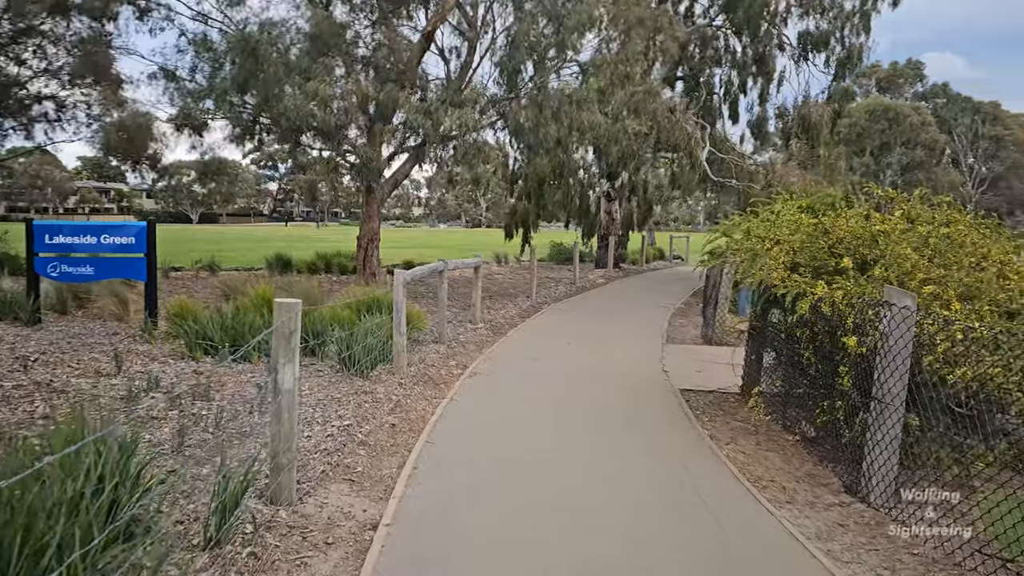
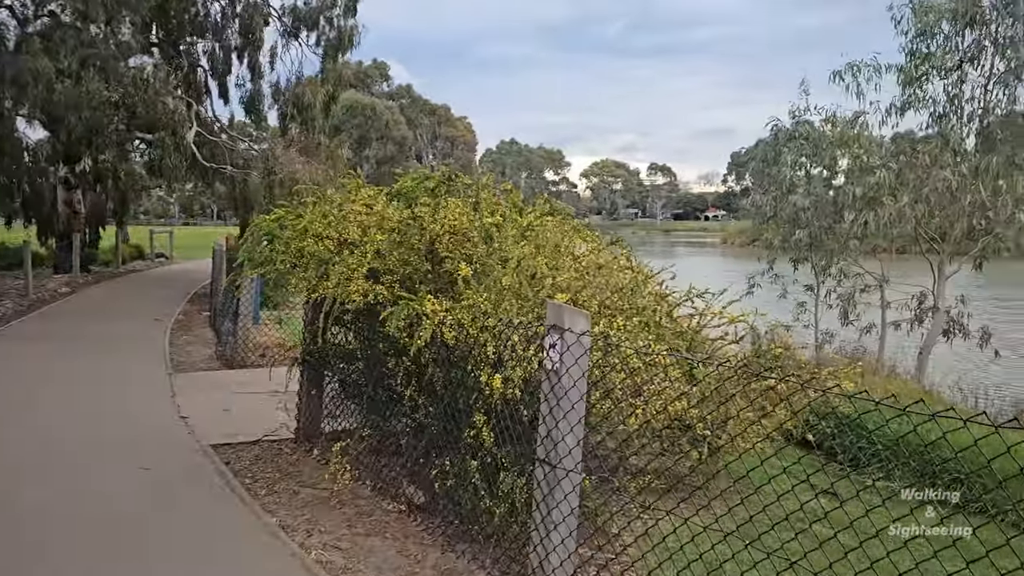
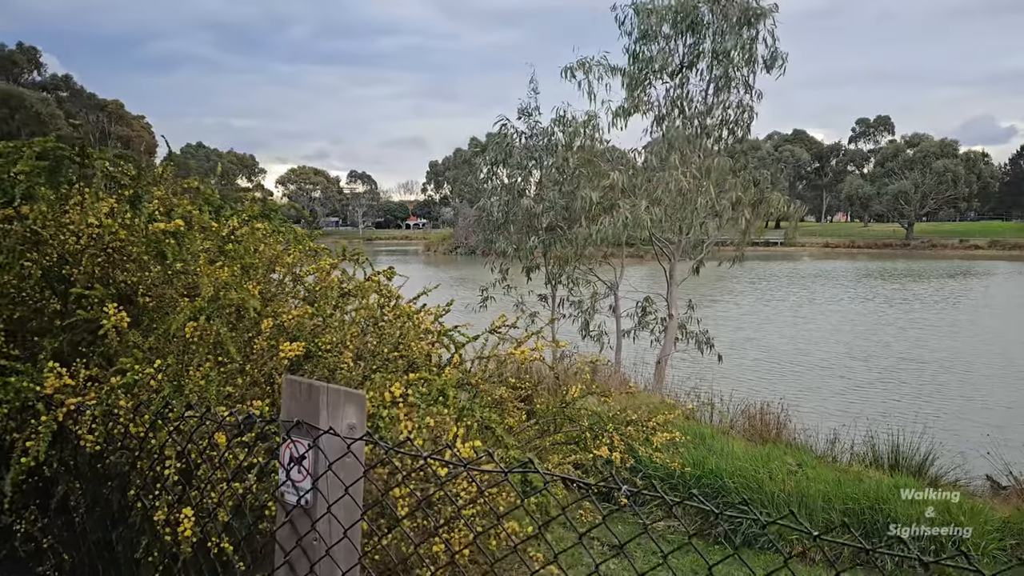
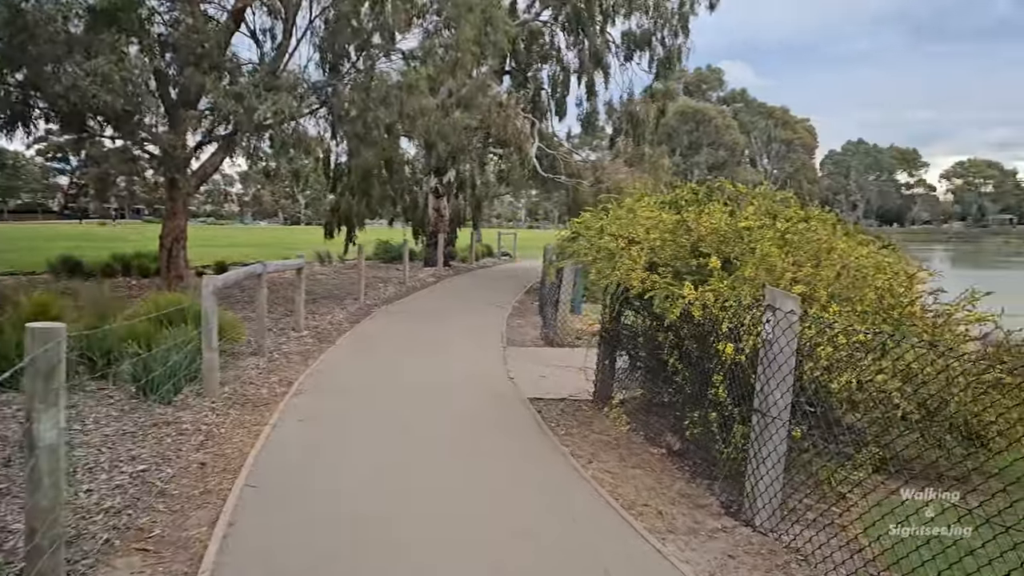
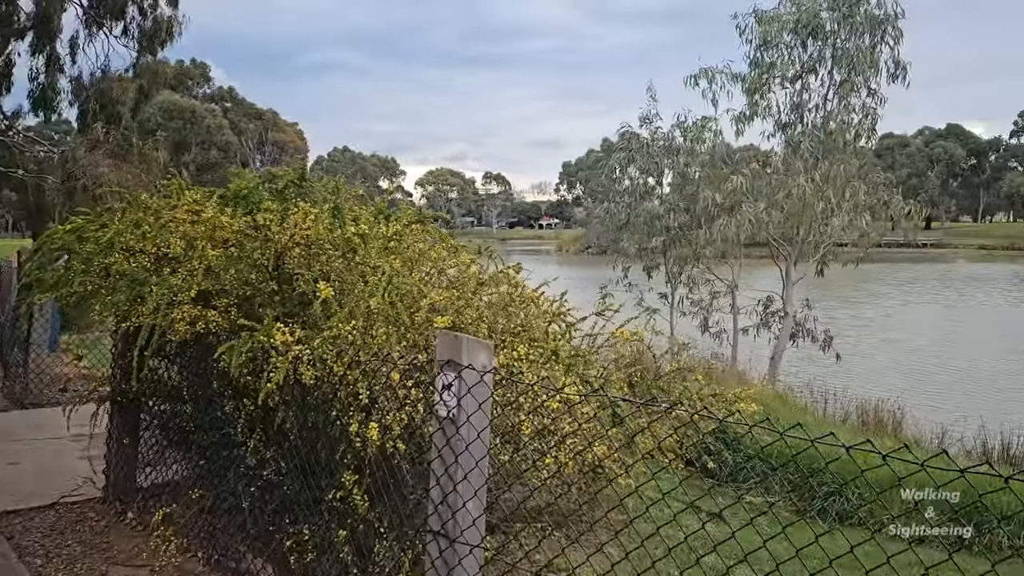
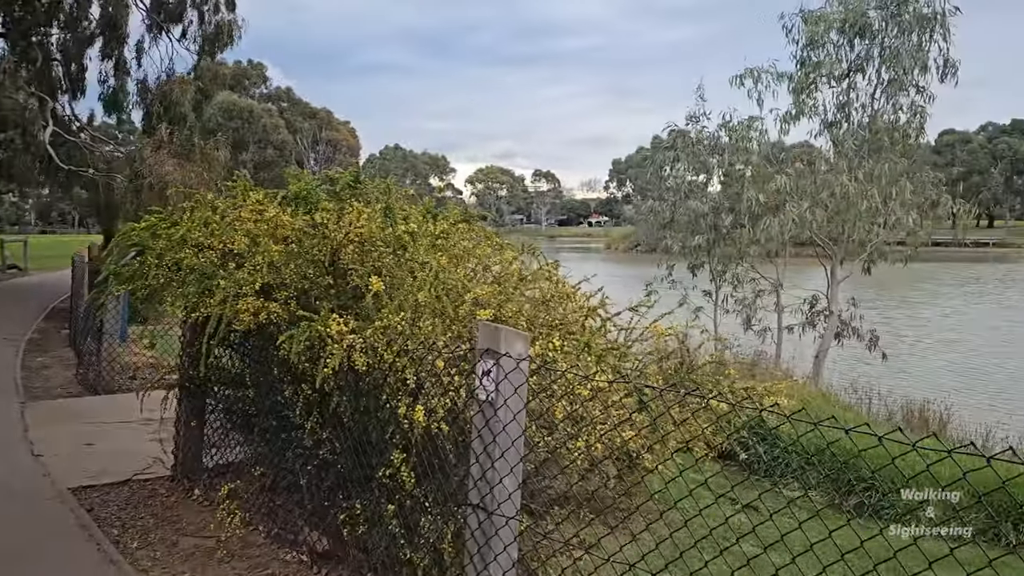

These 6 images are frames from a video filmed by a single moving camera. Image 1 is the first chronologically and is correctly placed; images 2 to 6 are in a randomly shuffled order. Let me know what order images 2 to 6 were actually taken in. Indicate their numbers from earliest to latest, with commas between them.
4, 2, 6, 5, 3
